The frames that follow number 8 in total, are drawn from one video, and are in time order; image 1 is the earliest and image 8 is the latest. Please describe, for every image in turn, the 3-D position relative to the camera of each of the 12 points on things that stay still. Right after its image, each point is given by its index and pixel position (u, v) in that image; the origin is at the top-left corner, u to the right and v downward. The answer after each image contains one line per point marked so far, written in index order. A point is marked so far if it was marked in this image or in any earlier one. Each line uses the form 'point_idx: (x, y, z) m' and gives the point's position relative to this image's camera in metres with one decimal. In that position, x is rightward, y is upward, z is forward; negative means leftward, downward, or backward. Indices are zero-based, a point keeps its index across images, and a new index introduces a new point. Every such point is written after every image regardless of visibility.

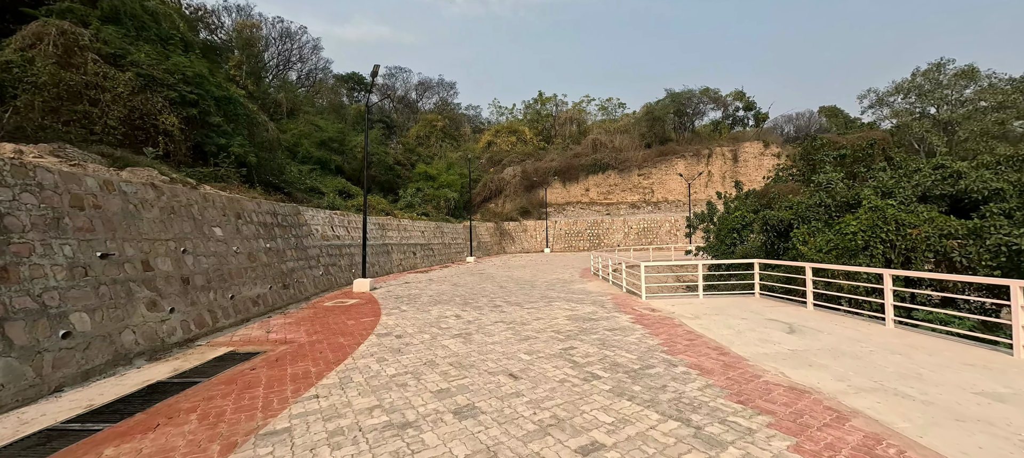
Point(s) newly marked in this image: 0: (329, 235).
0: (-5.7, -0.2, +12.0) m
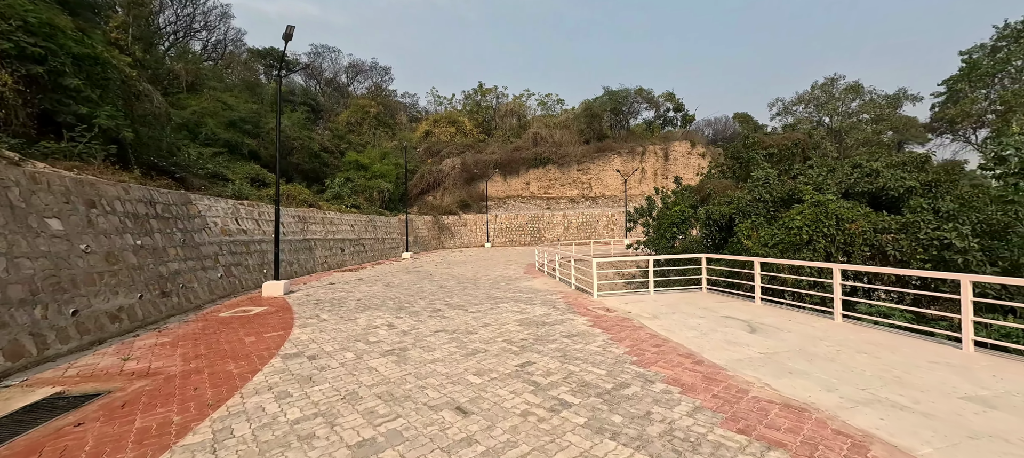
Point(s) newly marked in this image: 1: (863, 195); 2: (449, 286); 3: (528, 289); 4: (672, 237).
0: (-7.3, 0.0, +10.0) m
1: (+8.4, +0.8, +9.4) m
2: (-1.7, -1.6, +10.5) m
3: (+0.4, -1.5, +9.8) m
4: (+6.0, -0.3, +14.6) m
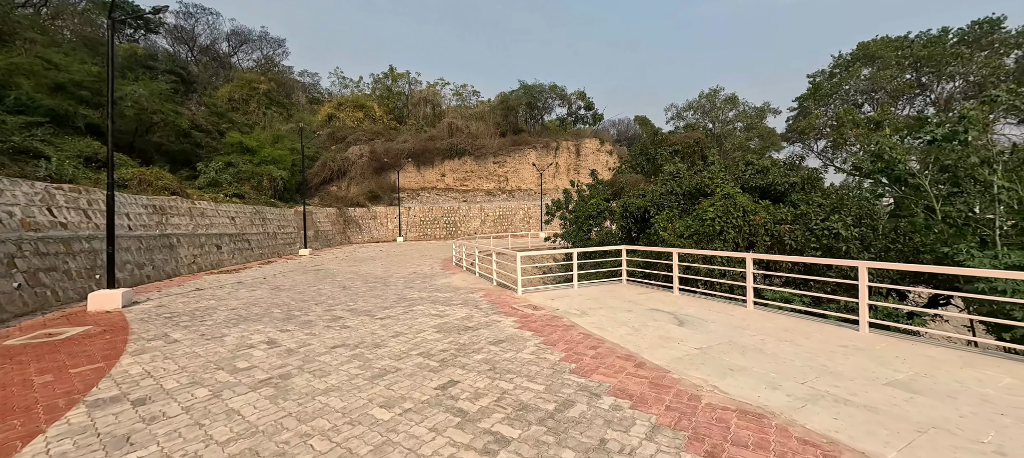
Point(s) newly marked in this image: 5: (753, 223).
0: (-9.1, +0.1, +7.5) m
1: (+6.3, +1.0, +10.2) m
2: (-3.7, -1.4, +9.1) m
3: (-1.5, -1.3, +8.9) m
4: (+2.9, 0.0, +14.8) m
5: (+4.9, +0.1, +7.9) m
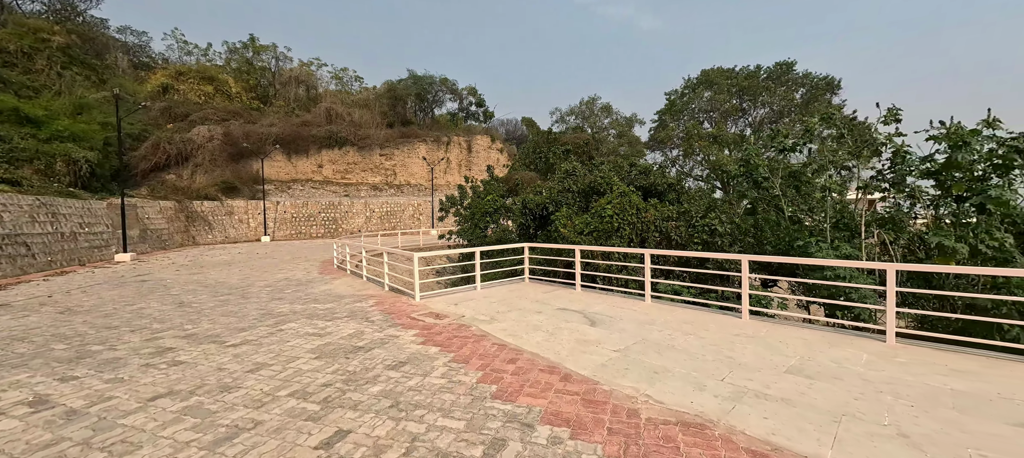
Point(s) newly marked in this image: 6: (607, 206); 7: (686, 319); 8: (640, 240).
0: (-10.4, +0.1, +4.0) m
1: (+3.5, +1.1, +11.0) m
2: (-5.8, -1.4, +7.1) m
3: (-3.6, -1.3, +7.5) m
4: (-1.0, +0.1, +14.4) m
5: (+2.8, +0.2, +8.3) m
6: (+2.1, +0.5, +8.6) m
7: (+2.5, -1.3, +5.7) m
8: (+2.8, -0.2, +8.4) m
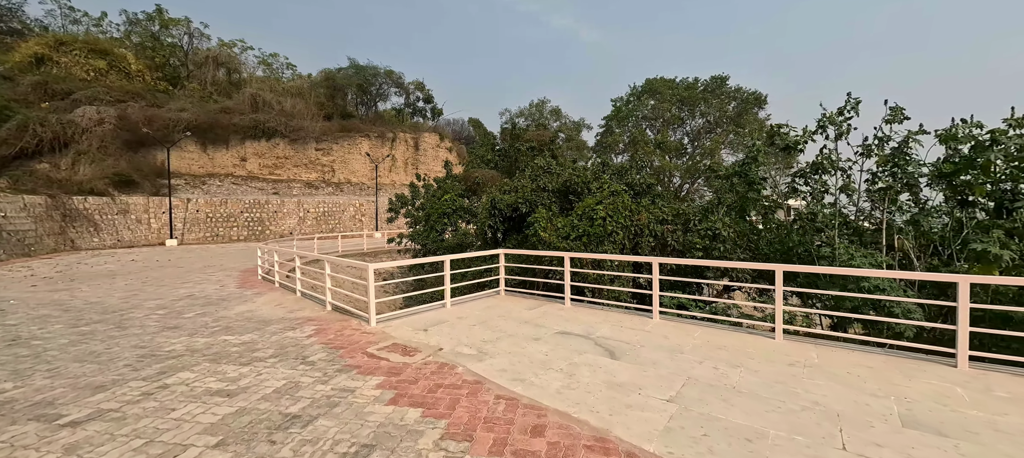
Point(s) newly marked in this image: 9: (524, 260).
0: (-10.2, +0.1, +1.2) m
1: (+2.7, +1.0, +10.1) m
2: (-6.0, -1.4, +4.9) m
3: (-3.9, -1.3, +5.7) m
4: (-2.3, 0.0, +12.9) m
5: (+2.4, +0.1, +7.4) m
6: (+1.6, +0.4, +7.5) m
7: (+2.5, -1.4, +4.7) m
8: (+2.3, -0.3, +7.4) m
9: (+0.3, -0.7, +8.1) m
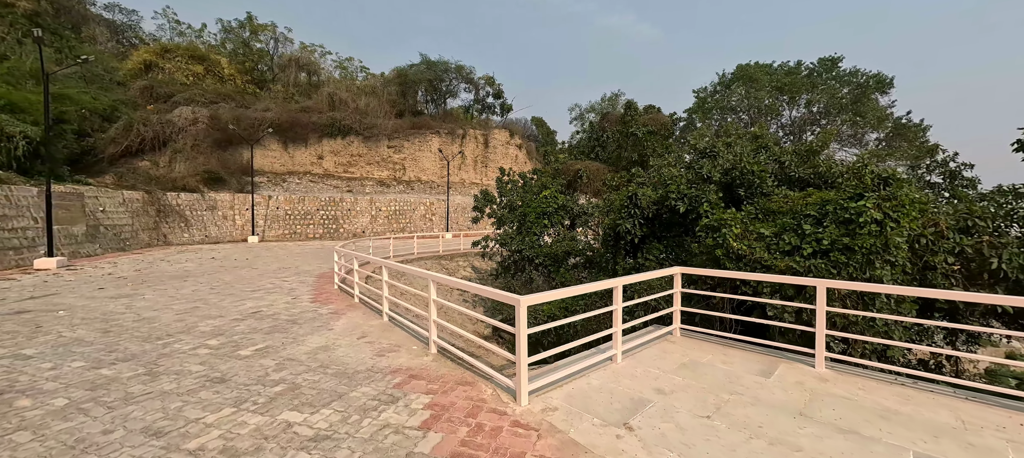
0: (-8.6, +0.2, +0.2) m
1: (+5.4, +0.9, +7.2) m
2: (-4.0, -1.4, +3.3) m
3: (-1.8, -1.4, +3.7) m
4: (+0.8, -0.1, +10.6) m
5: (+4.6, 0.0, +4.5) m
6: (+3.9, +0.3, +4.8) m
7: (+4.3, -1.5, +1.8) m
8: (+4.6, -0.4, +4.5) m
9: (+2.7, -0.7, +5.5) m
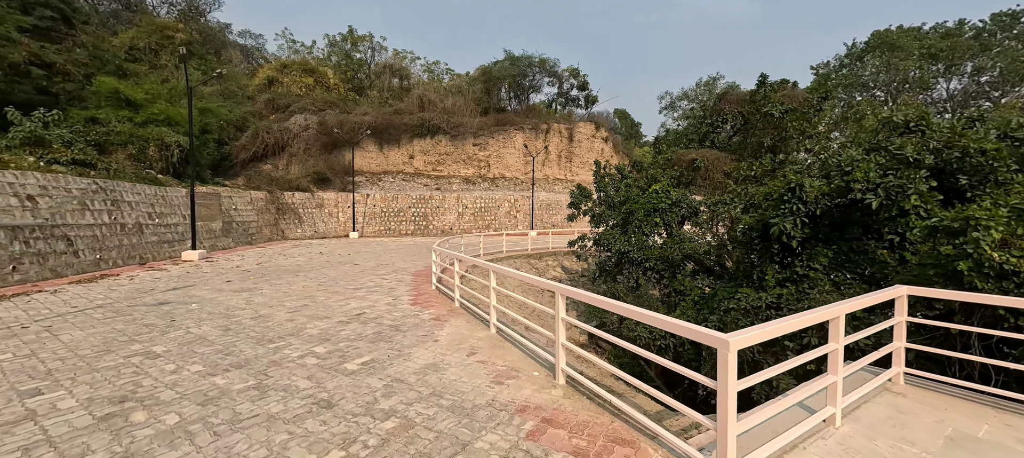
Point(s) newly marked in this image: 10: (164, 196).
0: (-8.0, +0.2, +0.9) m
1: (+7.1, +0.9, +5.0) m
2: (-2.9, -1.4, +3.1) m
3: (-0.6, -1.4, +3.0) m
4: (+3.3, -0.1, +9.3) m
5: (+5.9, 0.0, +2.6) m
6: (+5.2, +0.3, +2.9) m
7: (+5.0, -1.6, 0.0) m
8: (+5.8, -0.5, +2.6) m
9: (+4.1, -0.8, +3.9) m
10: (-11.8, +1.1, +13.2) m
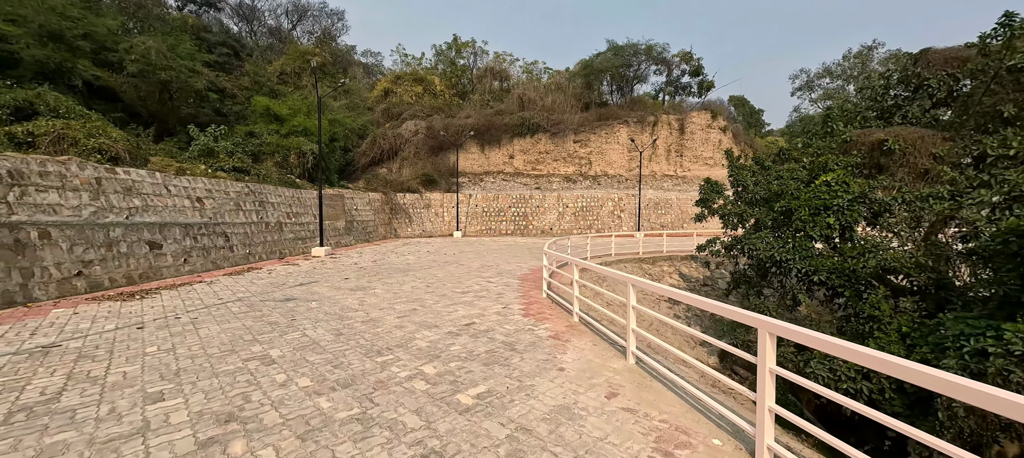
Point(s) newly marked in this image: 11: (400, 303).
0: (-7.3, +0.3, +1.8) m
1: (+8.4, +0.8, +2.2) m
2: (-1.8, -1.4, +2.7) m
3: (+0.4, -1.4, +2.1) m
4: (+5.7, -0.1, +7.2) m
5: (+6.6, -0.1, +0.1) m
6: (+6.0, +0.2, +0.6) m
7: (+5.1, -1.6, -2.2) m
8: (+6.5, -0.6, +0.2) m
9: (+5.2, -0.8, +1.8) m
10: (-8.0, +1.2, +14.7) m
11: (-1.9, -1.2, +6.6) m
